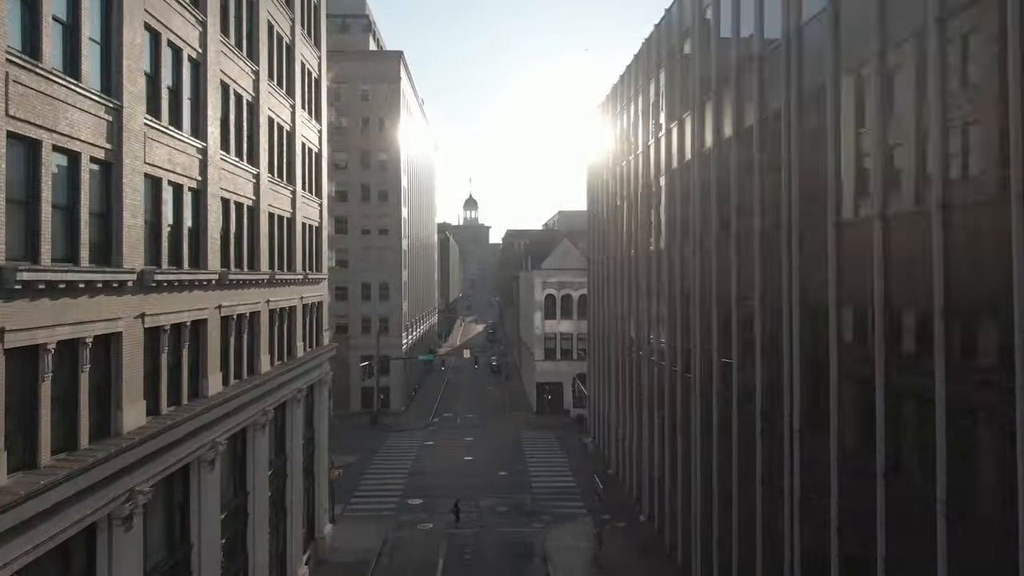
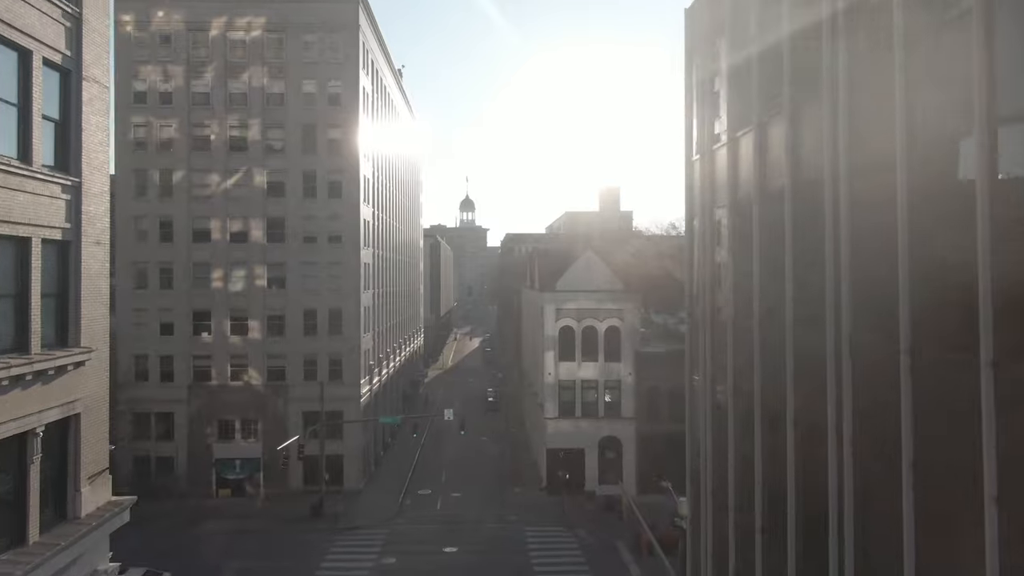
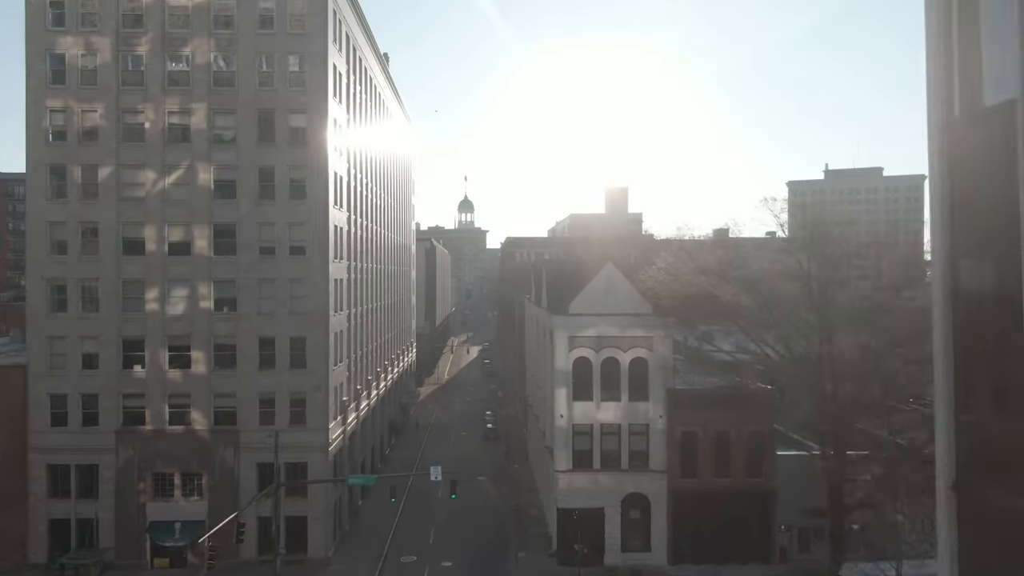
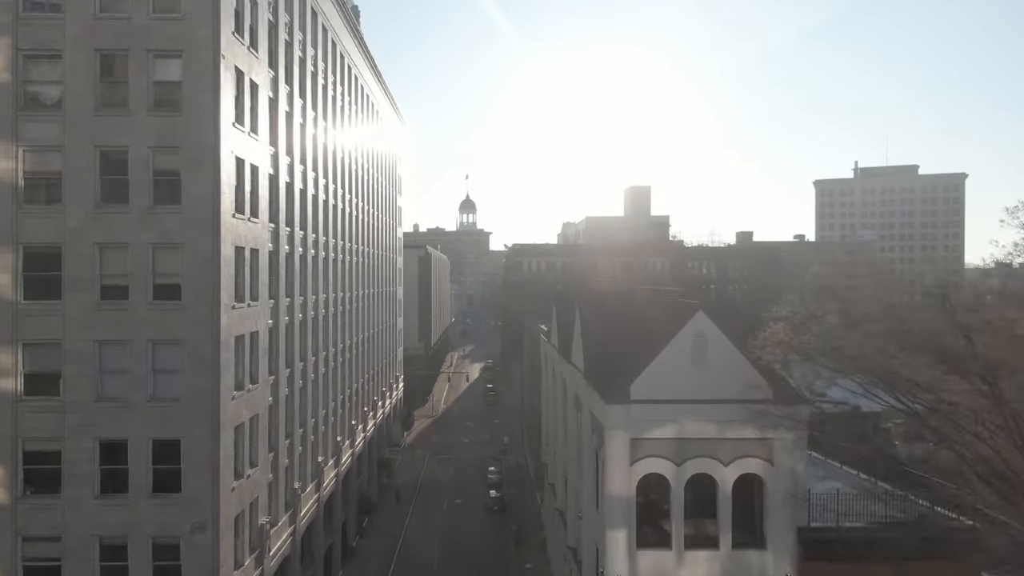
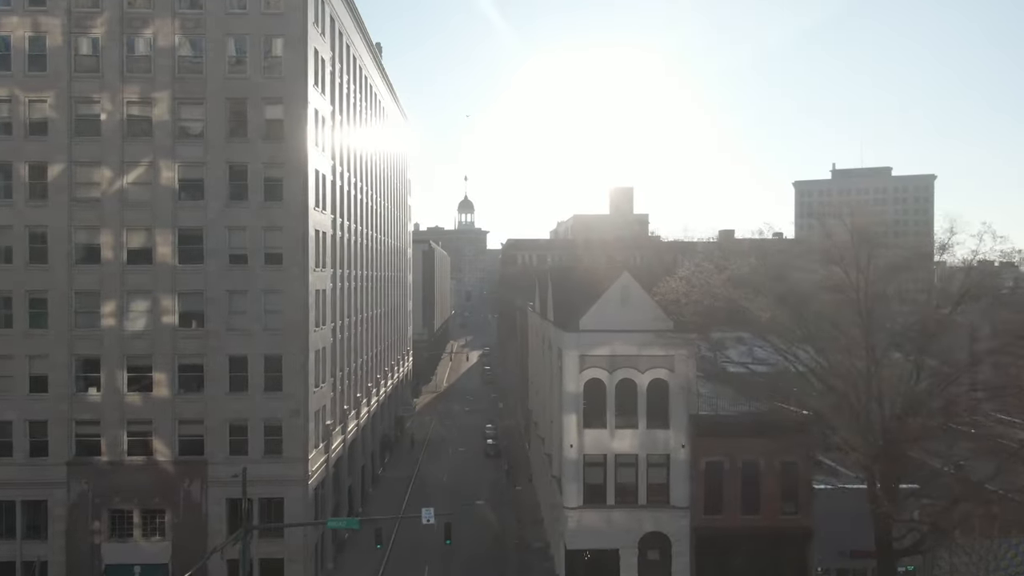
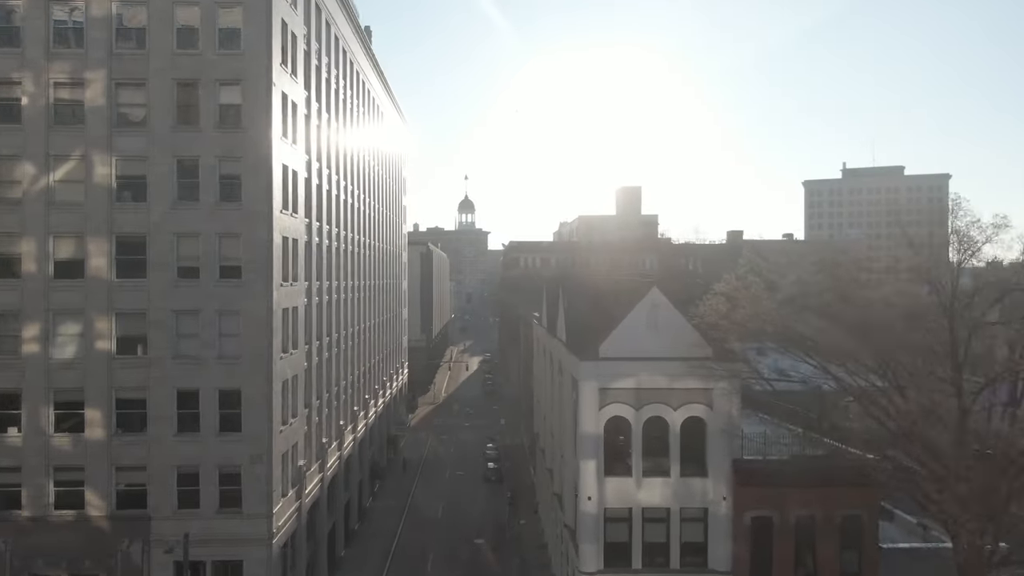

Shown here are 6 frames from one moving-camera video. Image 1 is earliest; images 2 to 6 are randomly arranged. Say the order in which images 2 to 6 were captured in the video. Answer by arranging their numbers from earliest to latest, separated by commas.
2, 3, 5, 6, 4
